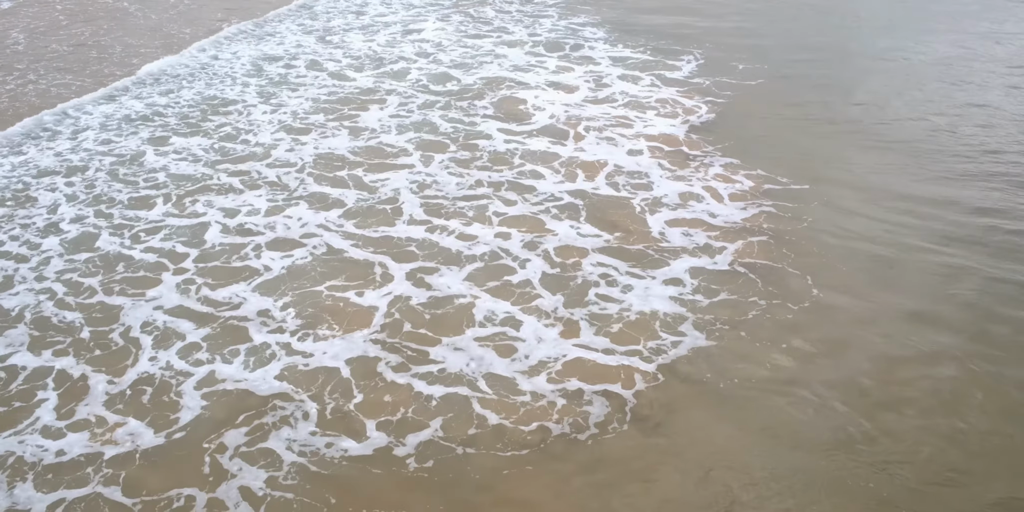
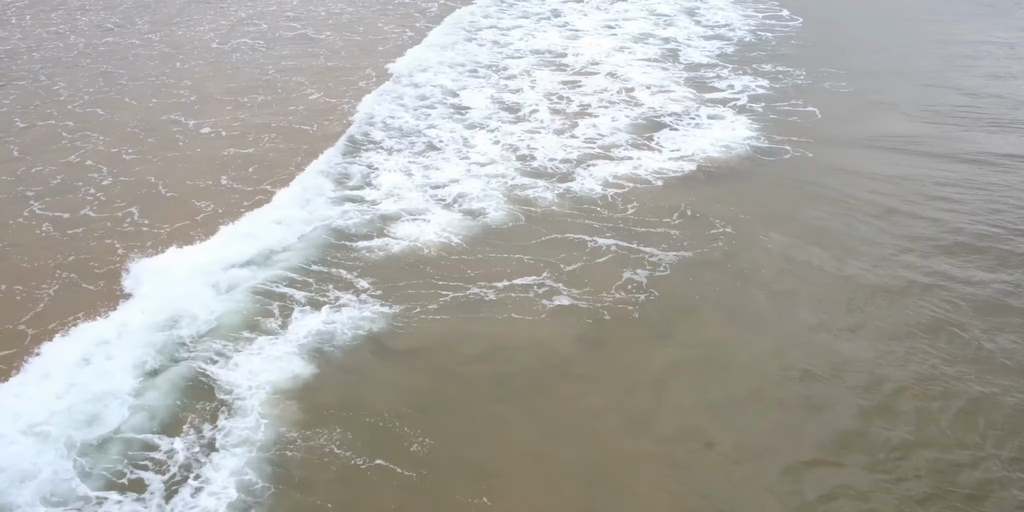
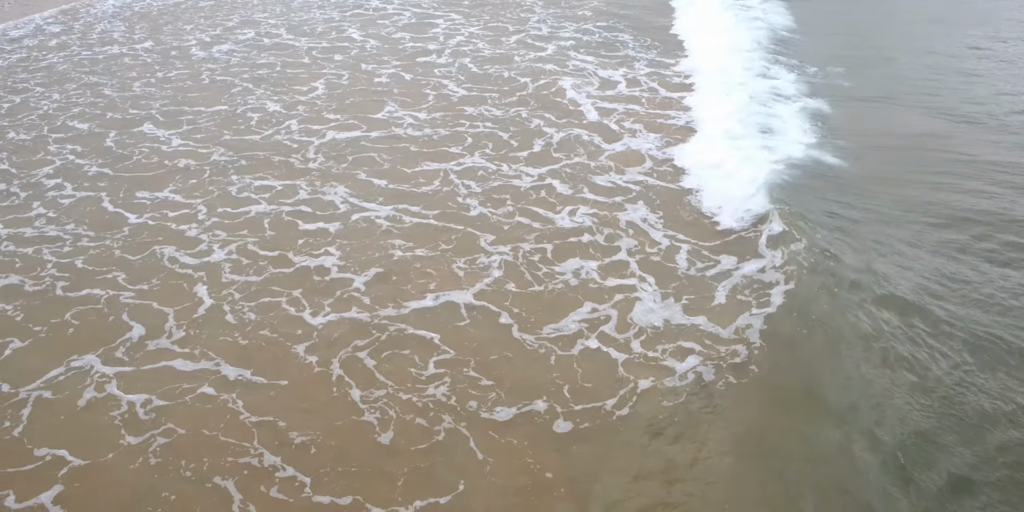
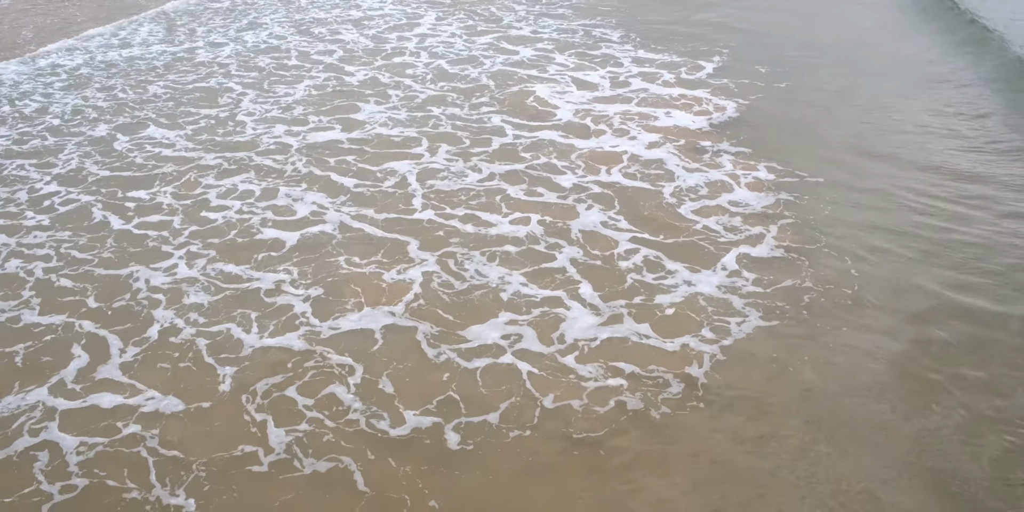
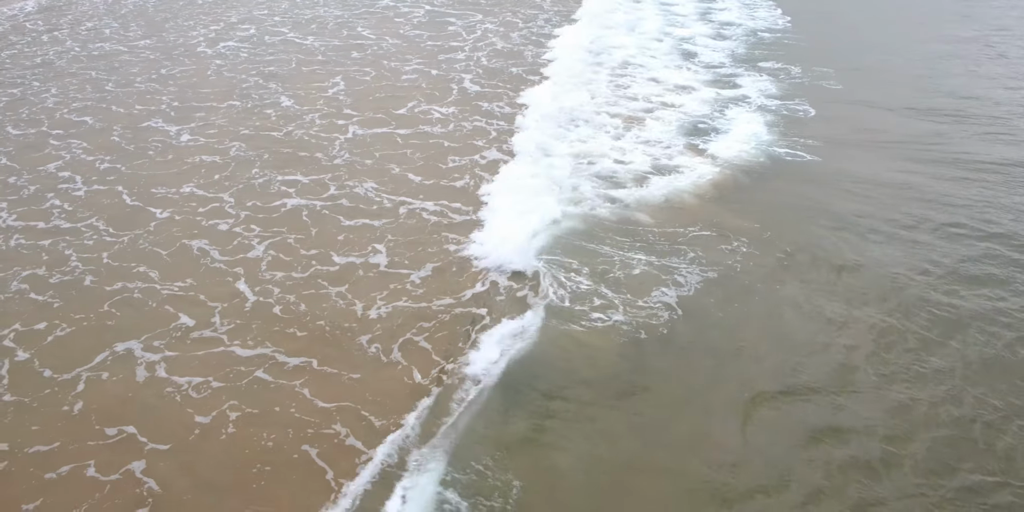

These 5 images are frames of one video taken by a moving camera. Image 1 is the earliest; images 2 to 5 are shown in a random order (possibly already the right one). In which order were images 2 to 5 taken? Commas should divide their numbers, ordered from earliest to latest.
4, 3, 5, 2
